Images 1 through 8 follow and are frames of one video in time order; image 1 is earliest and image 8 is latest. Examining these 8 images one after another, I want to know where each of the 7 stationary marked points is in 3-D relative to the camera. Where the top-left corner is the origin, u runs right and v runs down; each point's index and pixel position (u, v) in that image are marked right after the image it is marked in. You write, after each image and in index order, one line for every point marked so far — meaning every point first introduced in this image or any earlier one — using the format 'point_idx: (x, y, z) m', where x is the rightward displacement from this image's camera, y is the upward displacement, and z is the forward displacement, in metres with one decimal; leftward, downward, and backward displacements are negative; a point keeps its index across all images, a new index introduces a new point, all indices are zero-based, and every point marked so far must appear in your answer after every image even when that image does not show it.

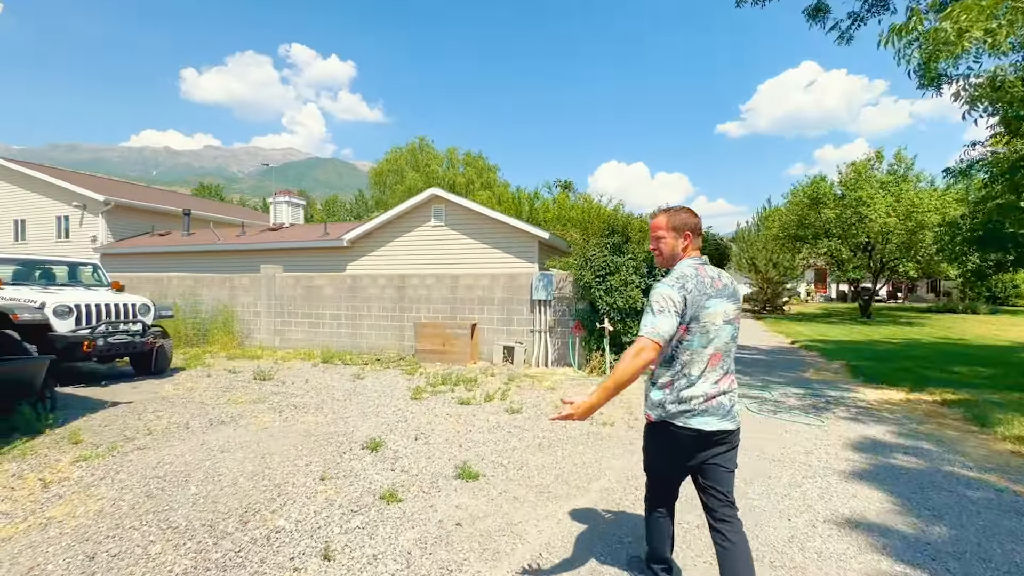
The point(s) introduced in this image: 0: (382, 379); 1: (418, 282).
0: (-2.0, -1.4, +7.5) m
1: (-2.0, +0.1, +9.9) m
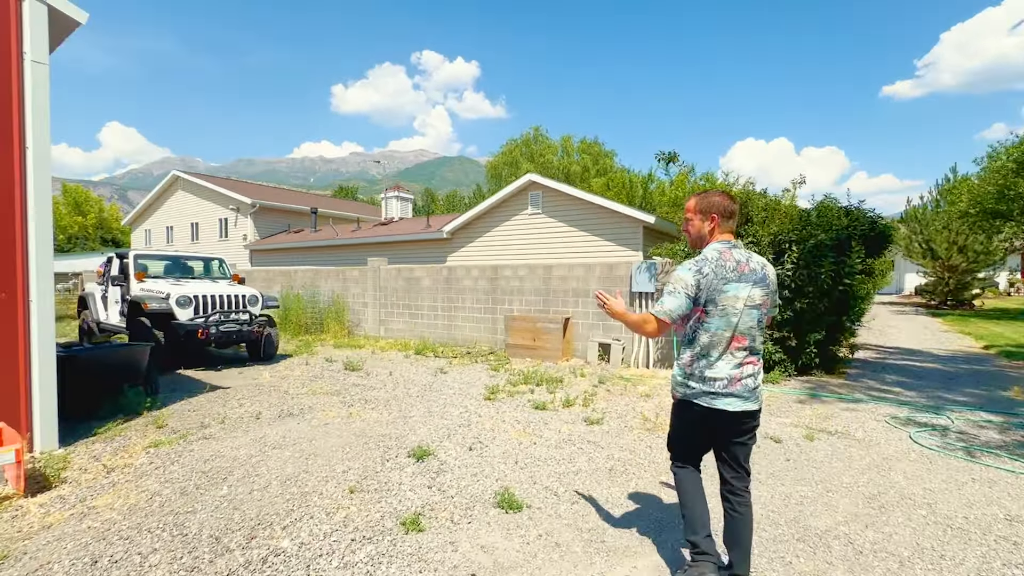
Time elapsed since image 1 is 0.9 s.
0: (-0.7, -1.3, +7.2) m
1: (0.0, +0.3, +9.5) m
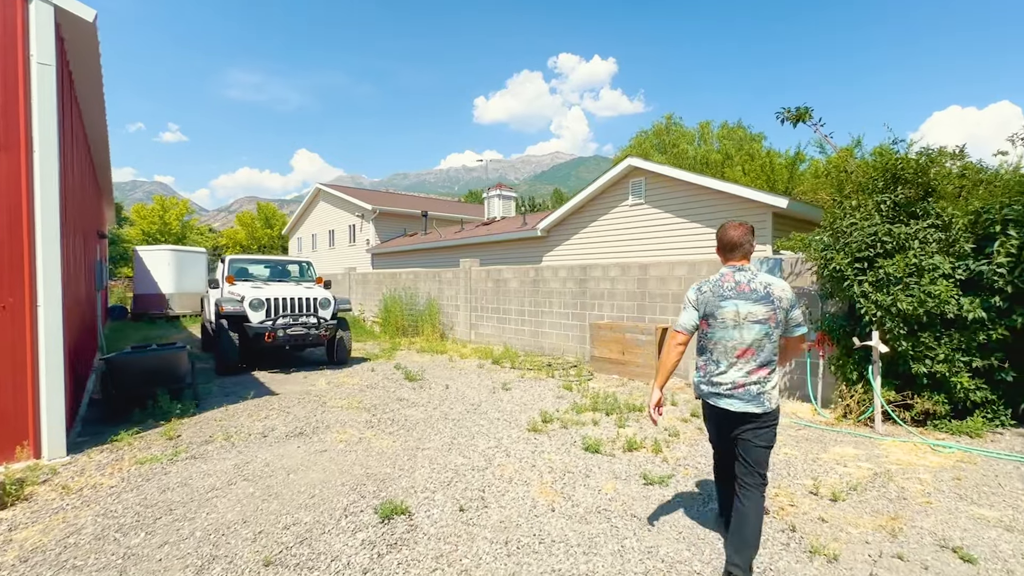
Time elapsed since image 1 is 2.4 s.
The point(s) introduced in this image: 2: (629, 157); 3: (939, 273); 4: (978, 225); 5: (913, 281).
0: (+0.2, -1.4, +6.2) m
1: (+1.5, +0.3, +8.1) m
2: (+2.2, +2.5, +9.0) m
3: (+4.0, +0.1, +4.5) m
4: (+4.4, +0.6, +4.5) m
5: (+3.8, +0.1, +4.6) m
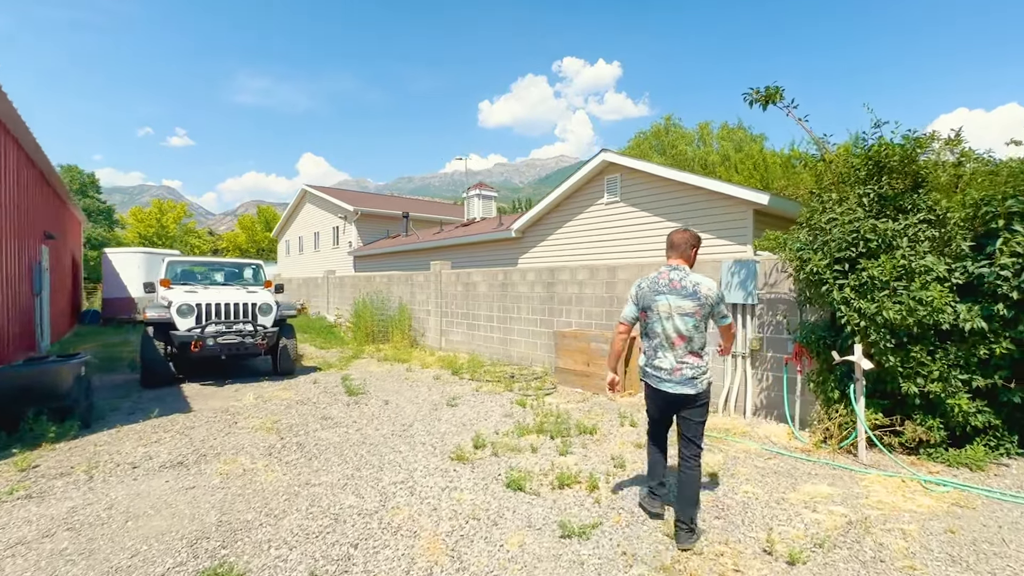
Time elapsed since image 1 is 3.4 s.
0: (-0.4, -1.4, +5.5) m
1: (+0.9, +0.2, +7.5) m
2: (+1.6, +2.4, +8.4) m
3: (+3.4, +0.1, +3.8) m
4: (+3.8, +0.5, +3.8) m
5: (+3.2, 0.0, +3.9) m
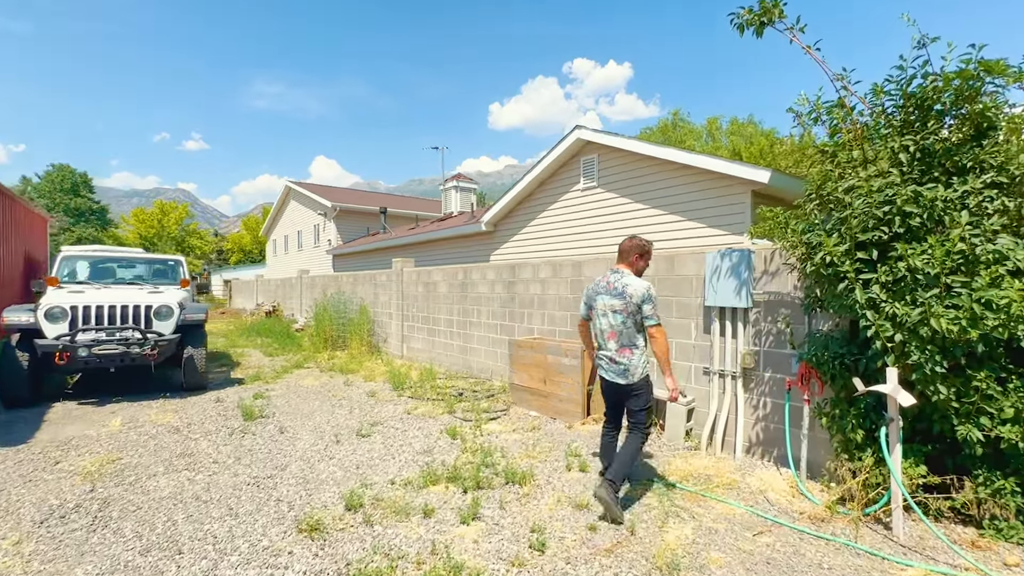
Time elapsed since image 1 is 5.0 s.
0: (-1.1, -1.4, +4.3) m
1: (+0.2, +0.2, +6.3) m
2: (+1.0, +2.4, +7.2) m
3: (+2.6, +0.1, +2.5) m
4: (+3.0, +0.6, +2.6) m
5: (+2.4, 0.0, +2.6) m
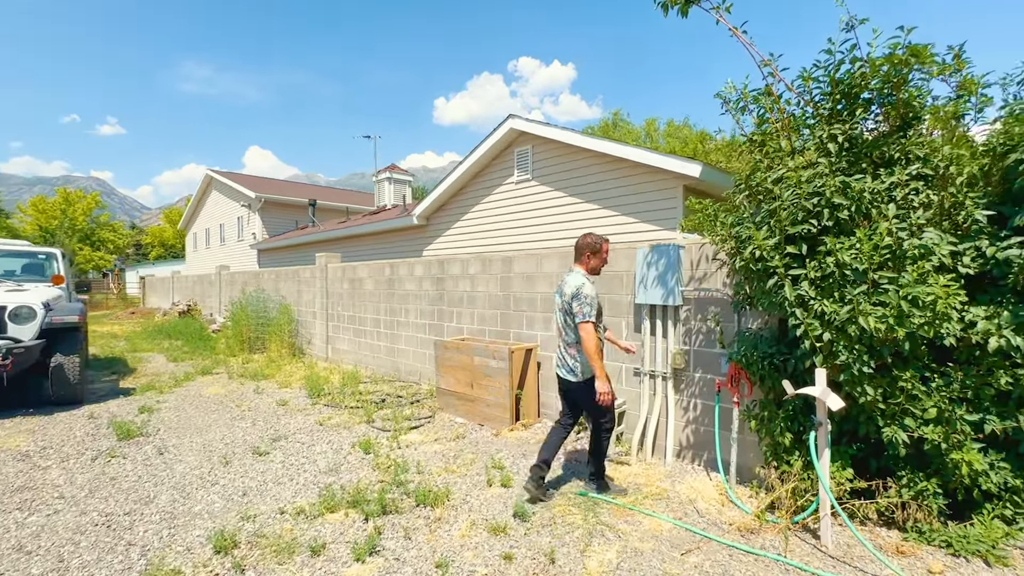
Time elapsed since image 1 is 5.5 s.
0: (-1.8, -1.4, +3.8) m
1: (-0.7, +0.2, +5.9) m
2: (0.0, +2.5, +6.8) m
3: (+2.1, +0.1, +2.4) m
4: (+2.5, +0.6, +2.5) m
5: (+2.0, +0.1, +2.5) m
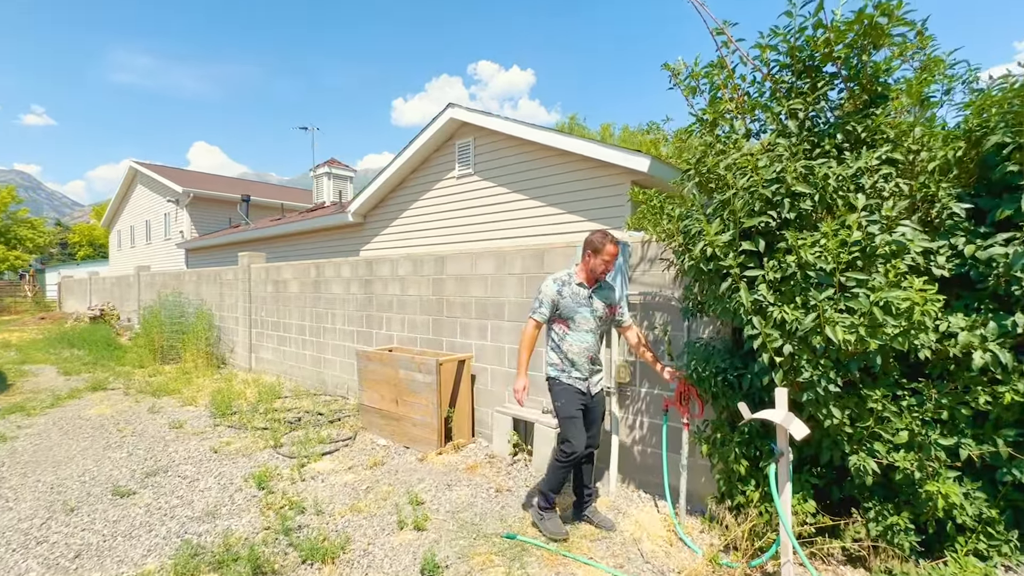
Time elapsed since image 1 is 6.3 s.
0: (-2.3, -1.4, +3.1) m
1: (-1.4, +0.2, +5.3) m
2: (-0.8, +2.4, +6.3) m
3: (+1.7, +0.1, +2.1) m
4: (+2.1, +0.6, +2.2) m
5: (+1.5, 0.0, +2.1) m
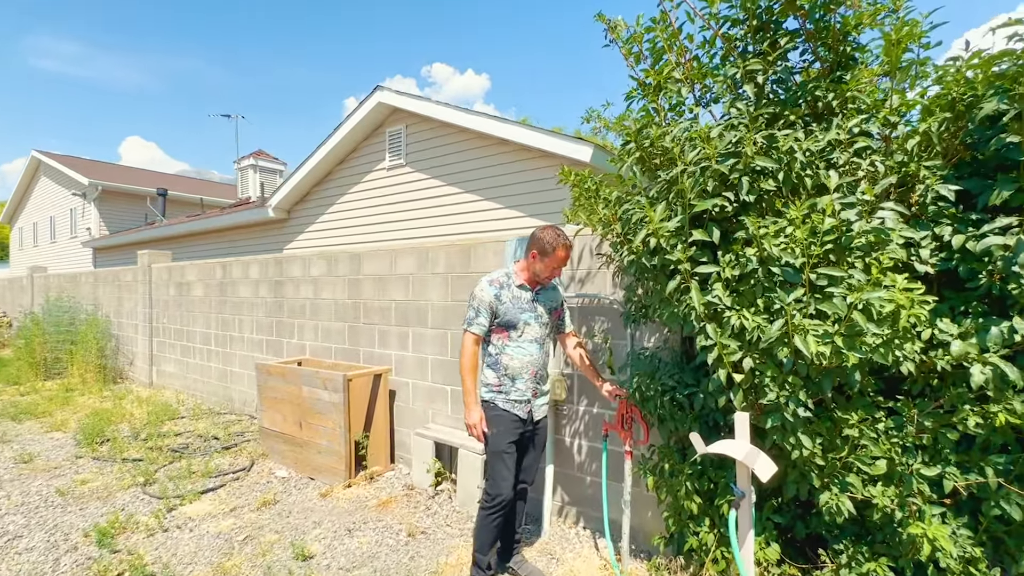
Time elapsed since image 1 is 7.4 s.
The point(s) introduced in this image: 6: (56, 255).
0: (-2.7, -1.4, +2.3) m
1: (-2.0, +0.2, +4.6) m
2: (-1.6, +2.4, +5.7) m
3: (+1.3, +0.1, +1.7) m
4: (+1.7, +0.6, +1.8) m
5: (+1.1, 0.0, +1.7) m
6: (-14.6, +1.1, +15.3) m
